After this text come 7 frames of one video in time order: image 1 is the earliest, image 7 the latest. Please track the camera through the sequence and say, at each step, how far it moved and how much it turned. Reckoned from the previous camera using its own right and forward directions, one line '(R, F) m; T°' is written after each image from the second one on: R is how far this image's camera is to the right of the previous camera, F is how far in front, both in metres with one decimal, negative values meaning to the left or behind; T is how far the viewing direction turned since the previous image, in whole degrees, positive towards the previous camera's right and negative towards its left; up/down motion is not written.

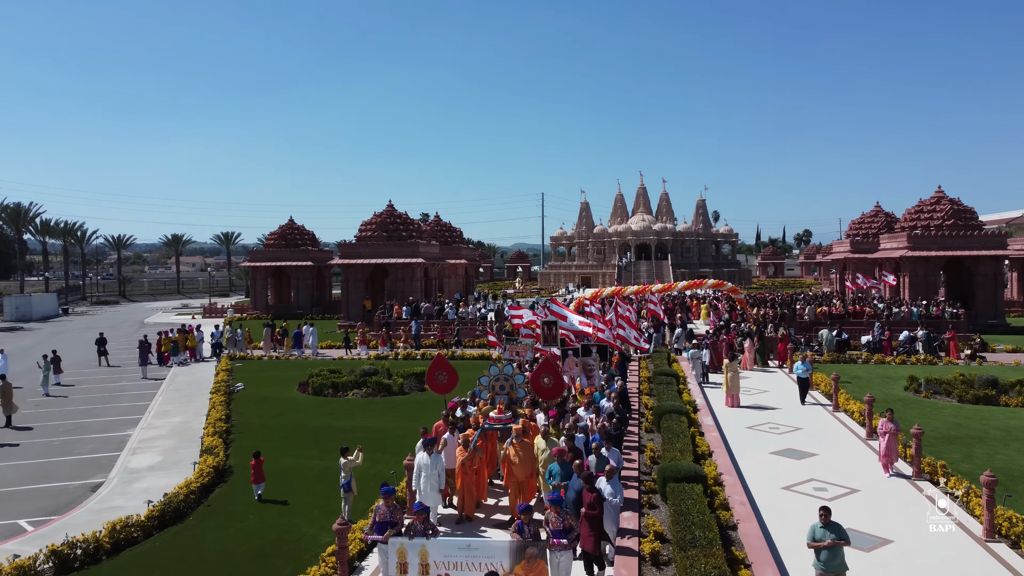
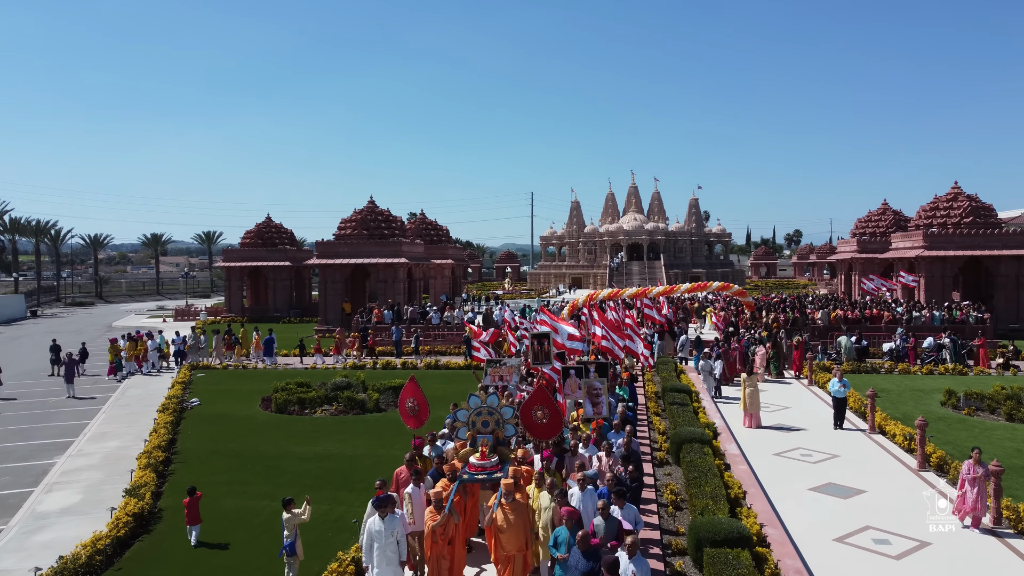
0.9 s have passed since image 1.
(0.0, +2.1) m; +1°
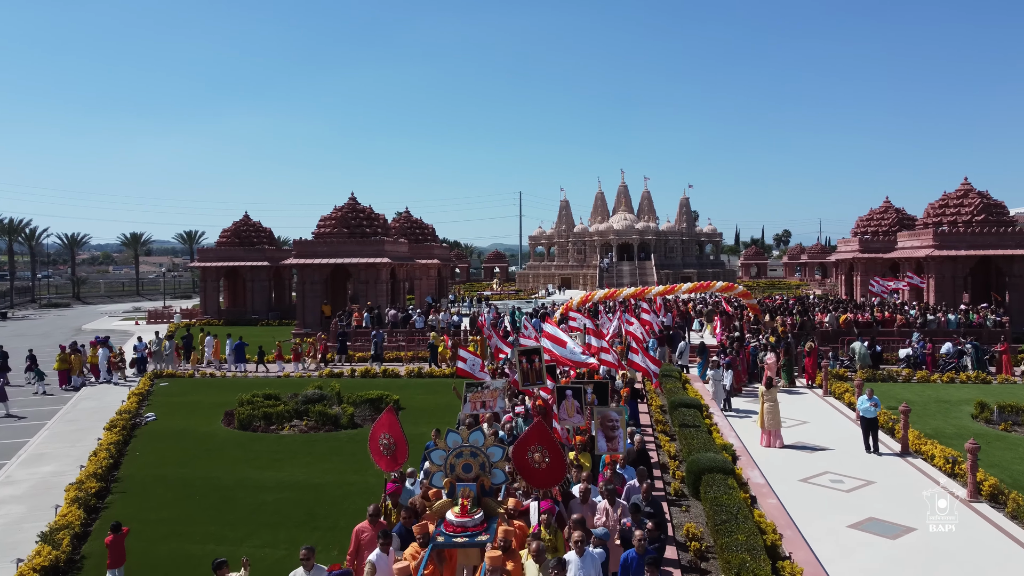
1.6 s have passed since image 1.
(0.0, +1.6) m; +1°
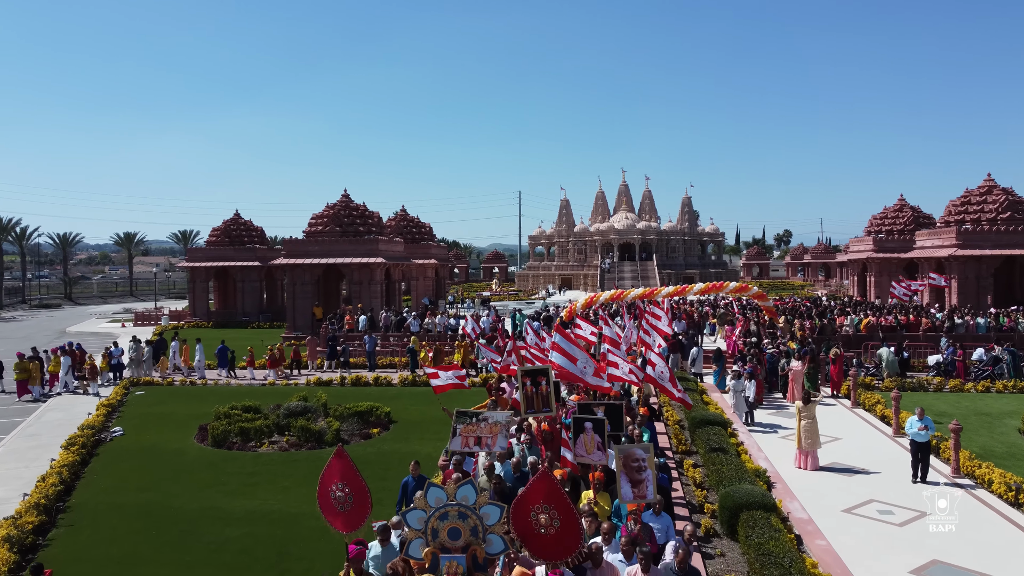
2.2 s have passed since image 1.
(0.0, +1.4) m; 0°
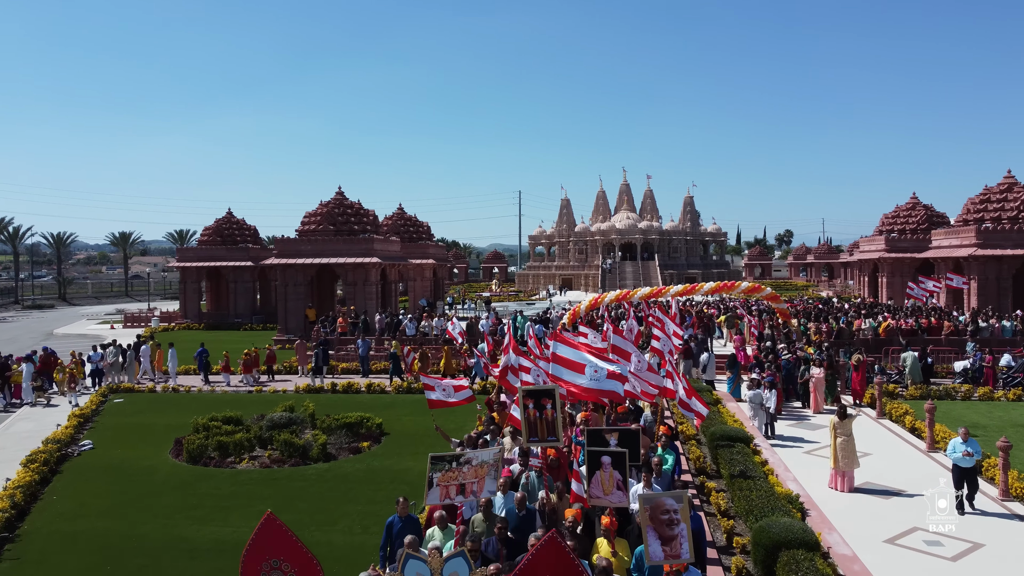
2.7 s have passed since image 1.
(0.0, +1.1) m; 0°
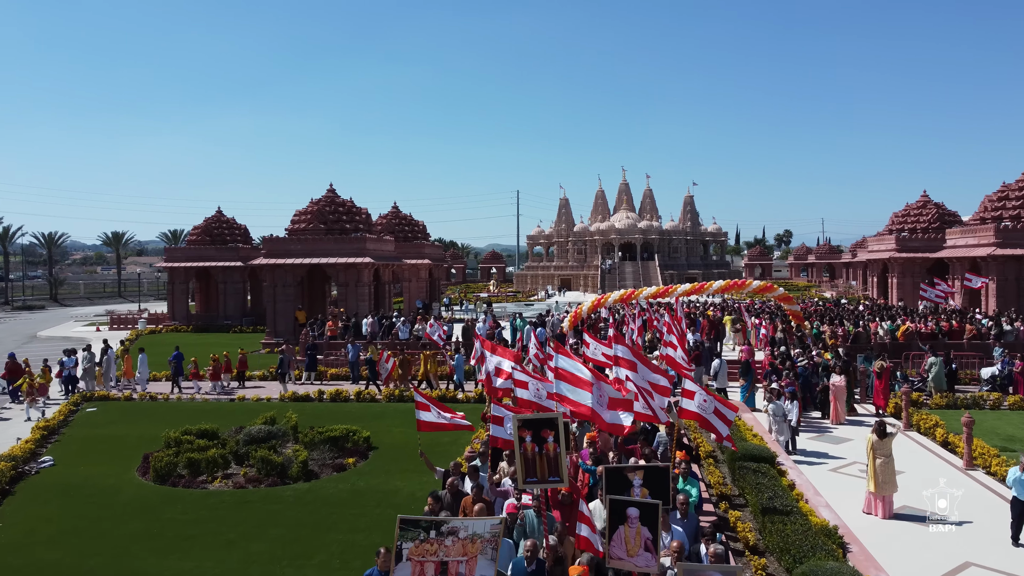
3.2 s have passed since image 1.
(0.0, +1.1) m; 0°
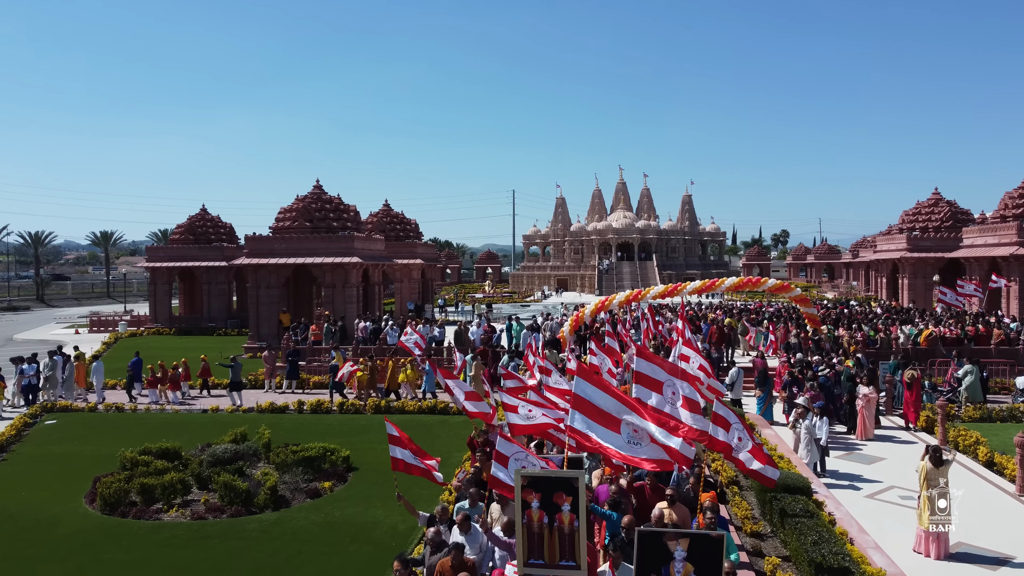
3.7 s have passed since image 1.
(0.0, +1.3) m; 0°
